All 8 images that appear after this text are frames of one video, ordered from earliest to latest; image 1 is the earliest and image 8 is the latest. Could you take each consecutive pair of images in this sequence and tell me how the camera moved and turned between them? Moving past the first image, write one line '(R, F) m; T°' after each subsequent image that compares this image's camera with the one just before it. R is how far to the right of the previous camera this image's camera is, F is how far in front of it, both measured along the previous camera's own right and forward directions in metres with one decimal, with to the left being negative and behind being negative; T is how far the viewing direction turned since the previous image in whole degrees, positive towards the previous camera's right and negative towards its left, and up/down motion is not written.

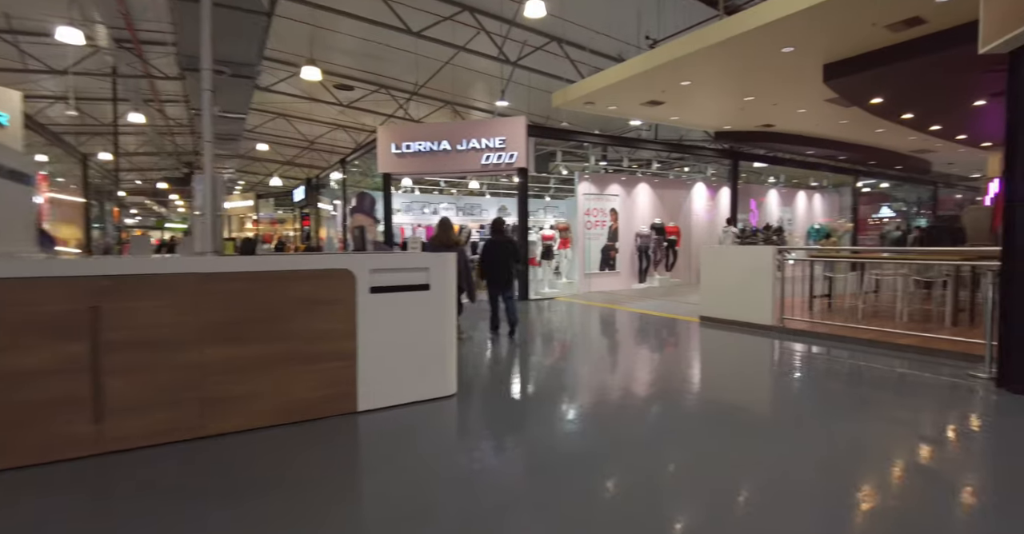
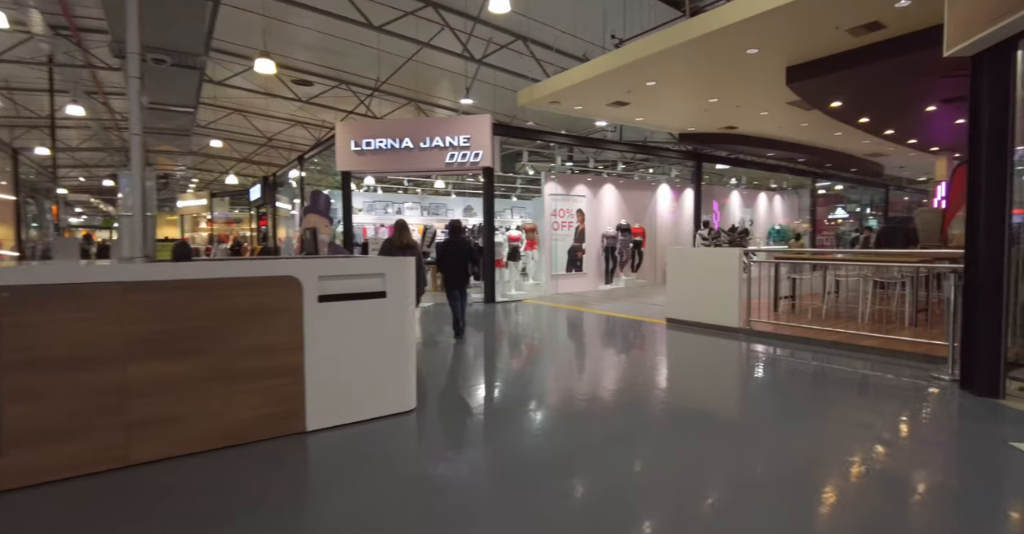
(0.0, +0.2) m; +4°
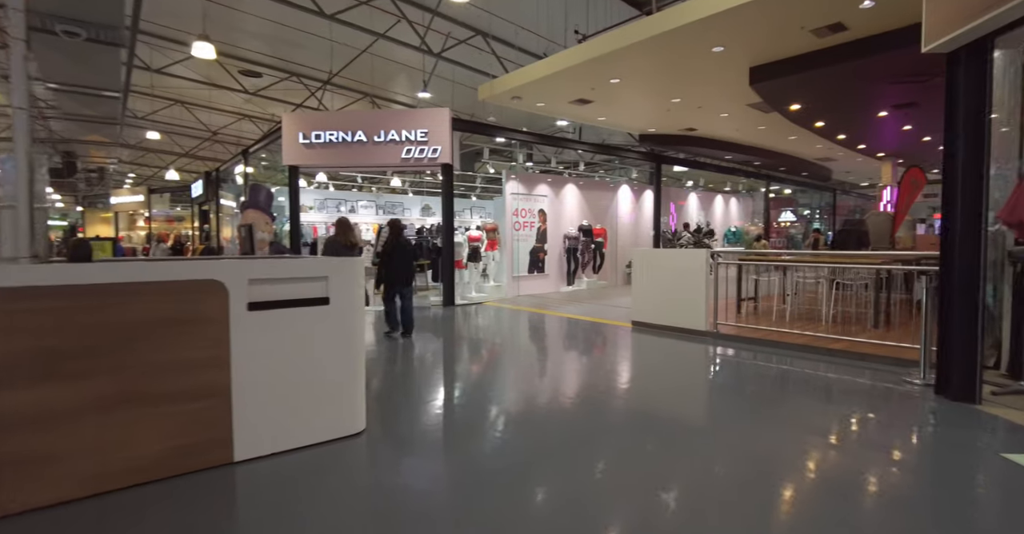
(0.0, +0.3) m; +5°
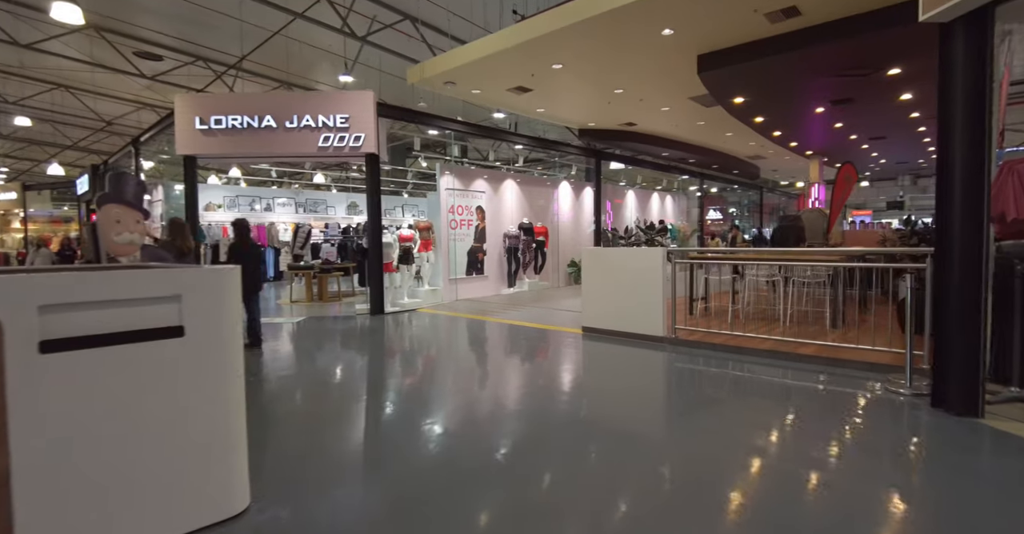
(0.0, +0.7) m; +7°
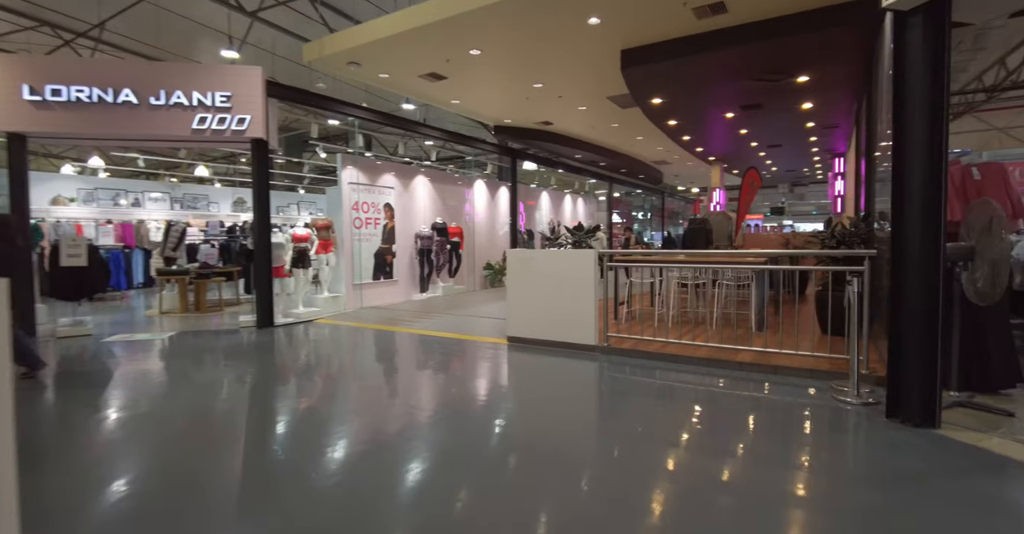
(-0.1, +0.6) m; +10°
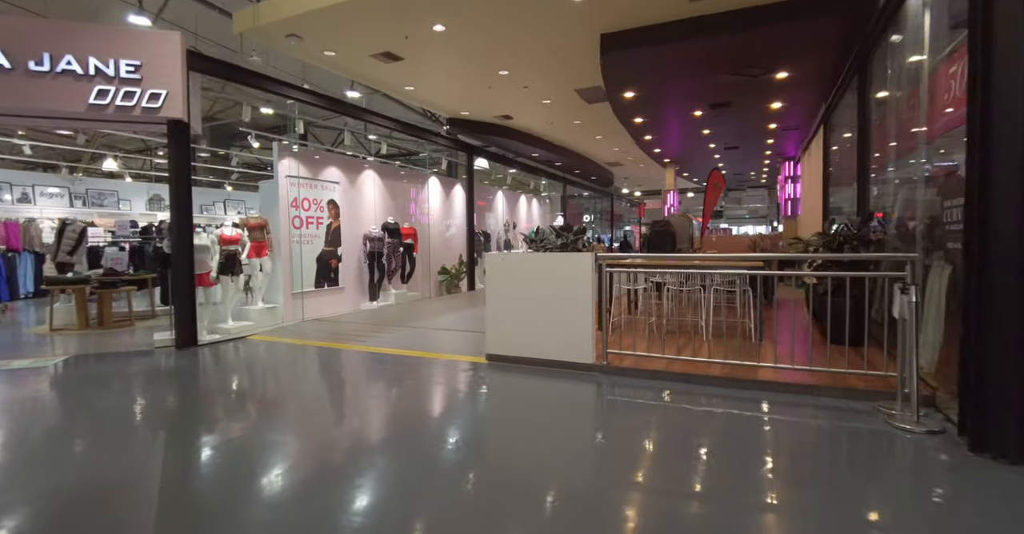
(-0.3, +0.7) m; +7°
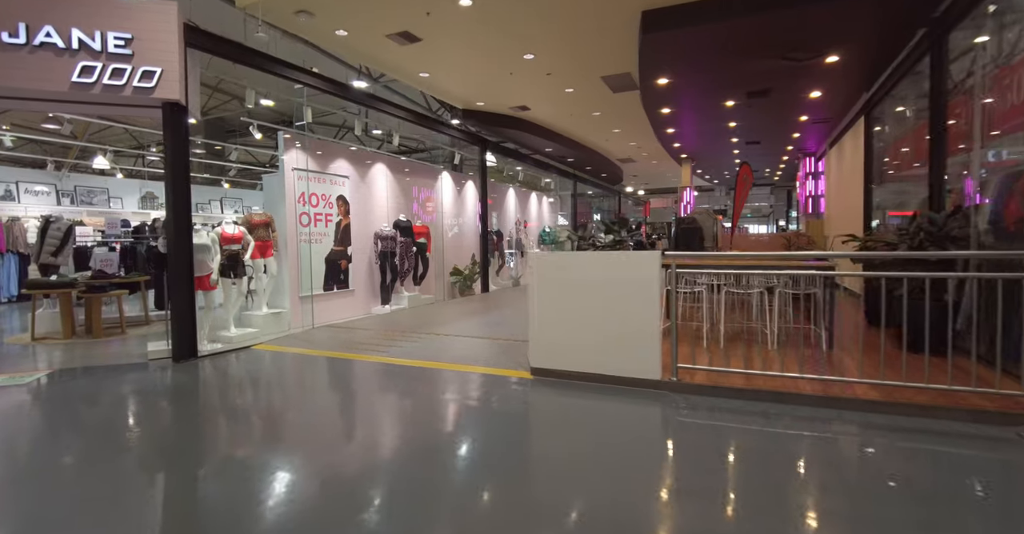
(-0.4, +0.5) m; +1°
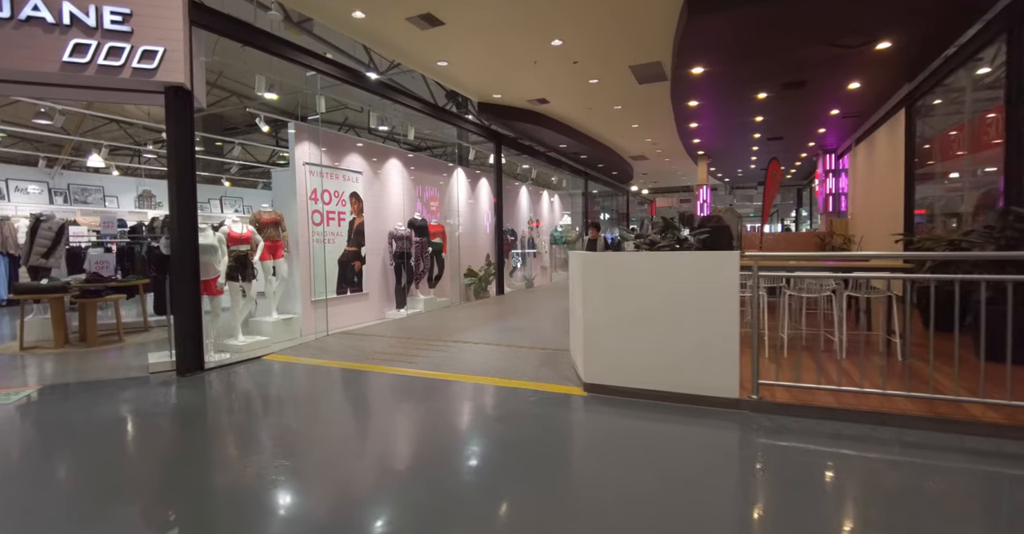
(-0.3, +0.4) m; 0°
